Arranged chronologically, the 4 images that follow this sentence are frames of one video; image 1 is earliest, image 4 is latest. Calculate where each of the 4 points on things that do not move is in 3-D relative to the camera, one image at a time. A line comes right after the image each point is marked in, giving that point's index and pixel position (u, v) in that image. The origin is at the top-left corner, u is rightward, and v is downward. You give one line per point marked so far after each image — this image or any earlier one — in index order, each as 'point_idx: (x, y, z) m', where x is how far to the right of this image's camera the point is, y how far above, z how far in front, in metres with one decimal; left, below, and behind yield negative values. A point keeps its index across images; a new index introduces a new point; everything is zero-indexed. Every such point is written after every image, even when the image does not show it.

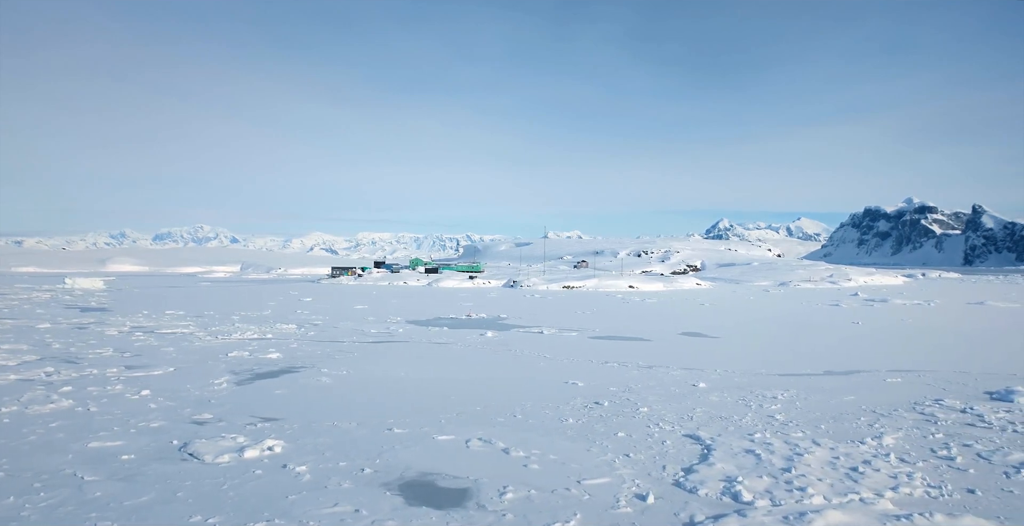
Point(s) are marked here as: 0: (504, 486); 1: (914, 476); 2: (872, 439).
0: (-0.2, -3.9, +9.1) m
1: (+7.6, -4.0, +9.7) m
2: (+8.2, -4.0, +11.7) m
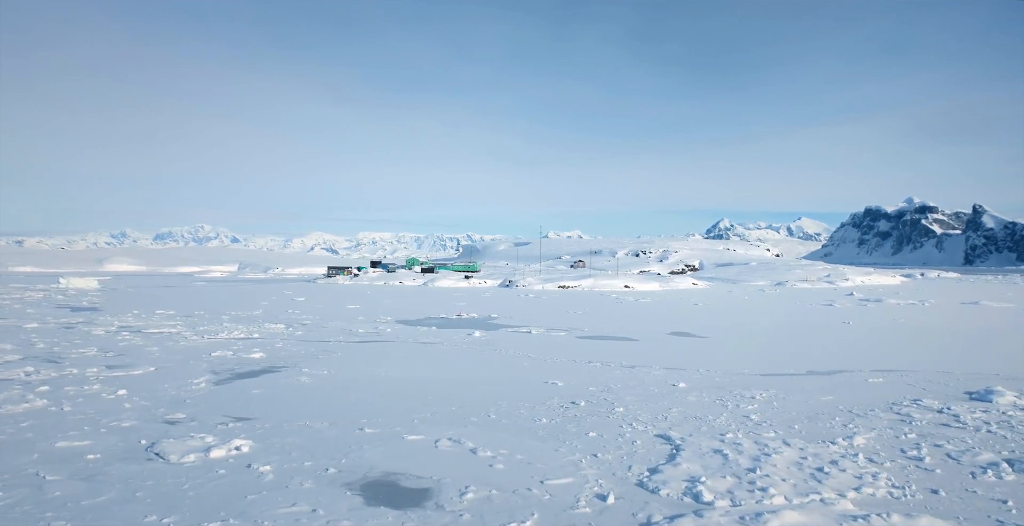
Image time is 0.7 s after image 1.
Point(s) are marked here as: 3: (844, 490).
0: (-0.8, -3.9, +9.1) m
1: (+6.9, -4.0, +9.6) m
2: (+7.5, -4.0, +11.7) m
3: (+5.8, -4.0, +9.0) m
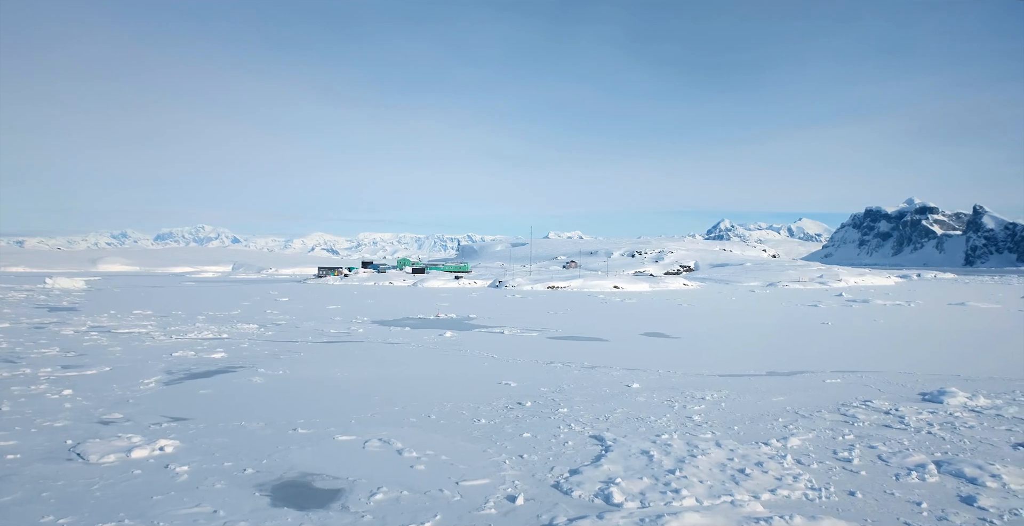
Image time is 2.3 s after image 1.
0: (-2.3, -3.9, +9.0) m
1: (+5.4, -4.0, +9.6) m
2: (+6.0, -4.0, +11.6) m
3: (+4.3, -4.0, +8.9) m
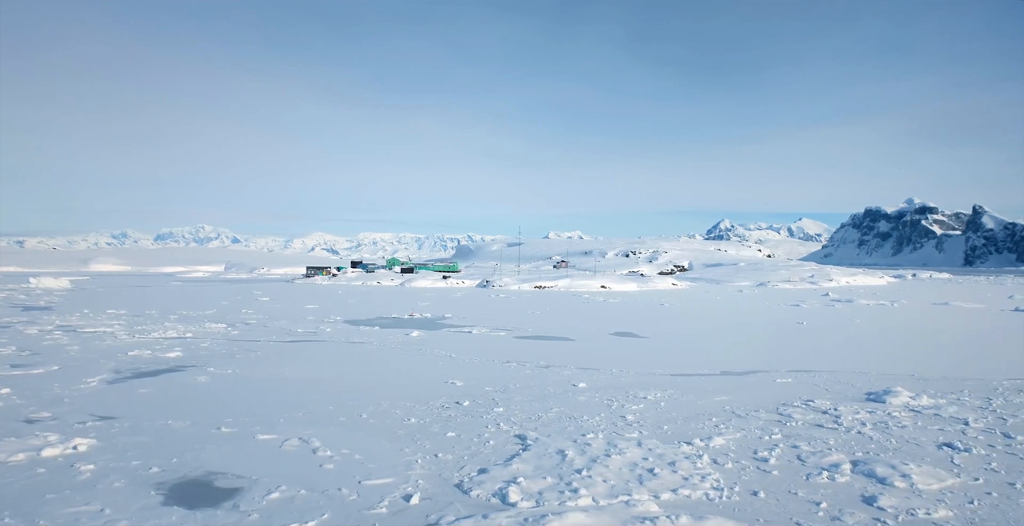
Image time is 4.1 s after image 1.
0: (-4.1, -3.9, +9.0) m
1: (+3.6, -4.0, +9.5) m
2: (+4.3, -4.0, +11.6) m
3: (+2.6, -3.9, +8.8) m
